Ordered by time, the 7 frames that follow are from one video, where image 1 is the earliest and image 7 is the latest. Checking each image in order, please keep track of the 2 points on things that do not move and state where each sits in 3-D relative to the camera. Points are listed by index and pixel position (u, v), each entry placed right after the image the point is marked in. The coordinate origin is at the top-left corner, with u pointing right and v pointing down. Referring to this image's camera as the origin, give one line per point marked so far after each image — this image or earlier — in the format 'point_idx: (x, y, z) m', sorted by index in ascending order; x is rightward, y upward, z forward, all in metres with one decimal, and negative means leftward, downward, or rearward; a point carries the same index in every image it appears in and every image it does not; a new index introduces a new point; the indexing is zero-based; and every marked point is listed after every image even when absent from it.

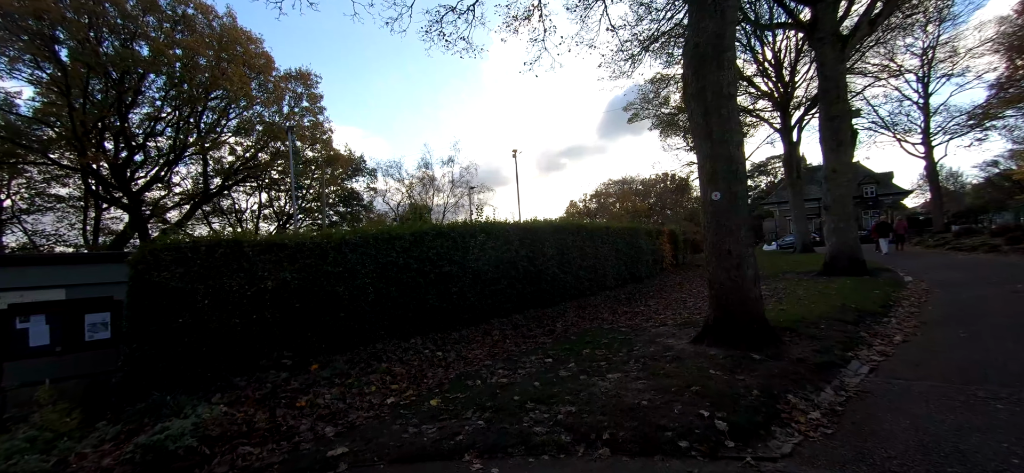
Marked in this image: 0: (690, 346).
0: (+2.5, -1.6, +5.7) m
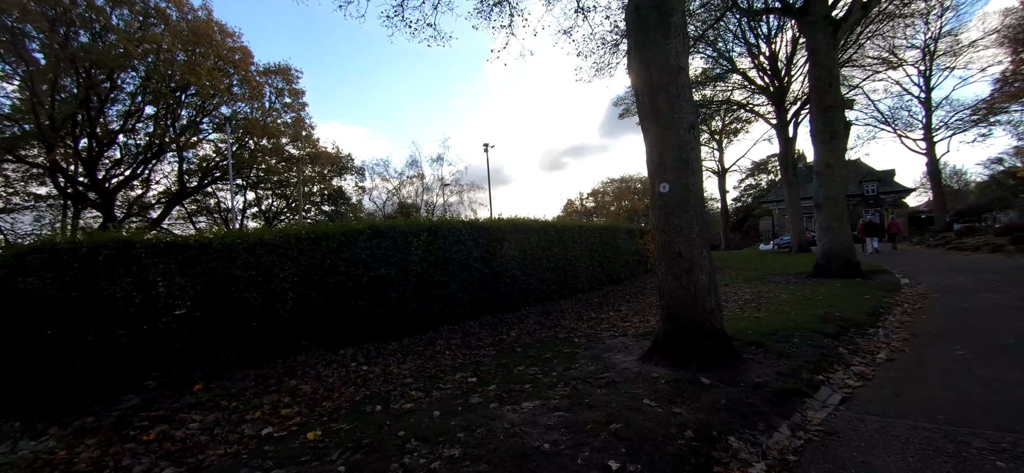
0: (+1.5, -1.6, +4.8) m
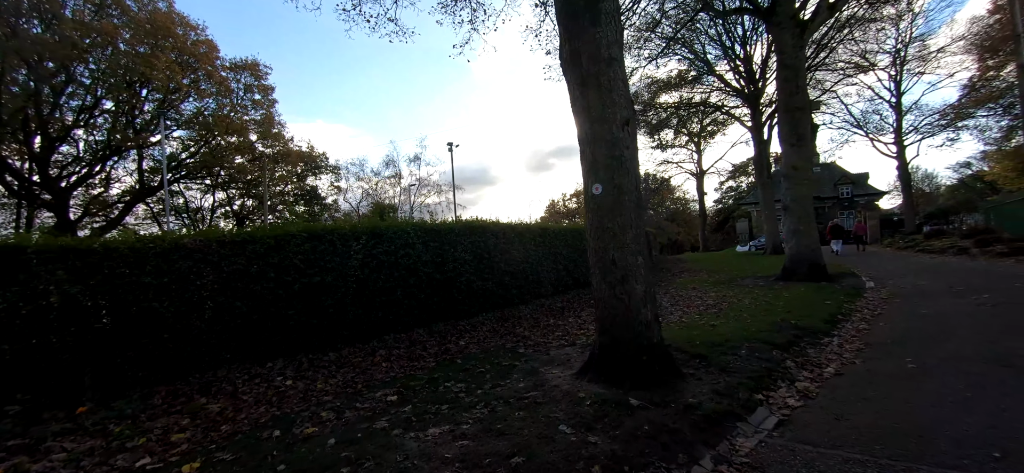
0: (+0.6, -1.6, +4.4) m
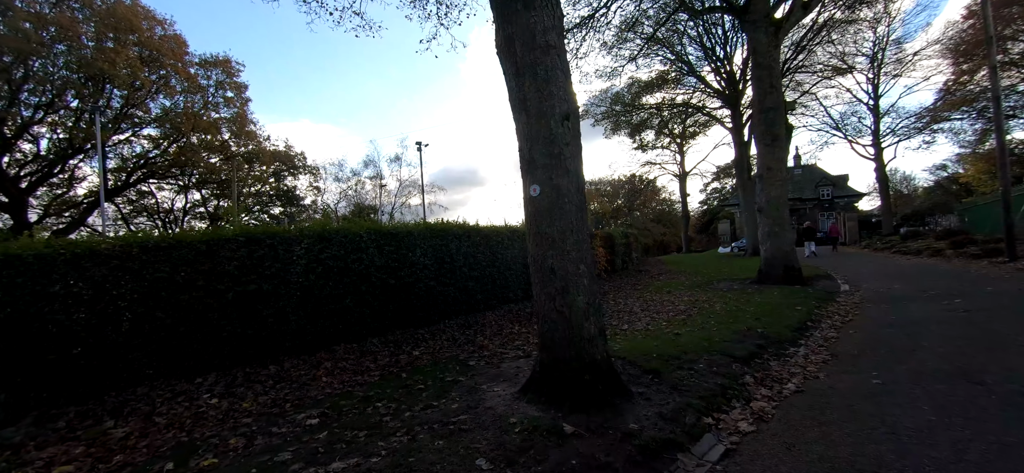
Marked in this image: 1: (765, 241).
0: (-0.1, -1.7, +4.0) m
1: (+7.8, -0.1, +12.3) m
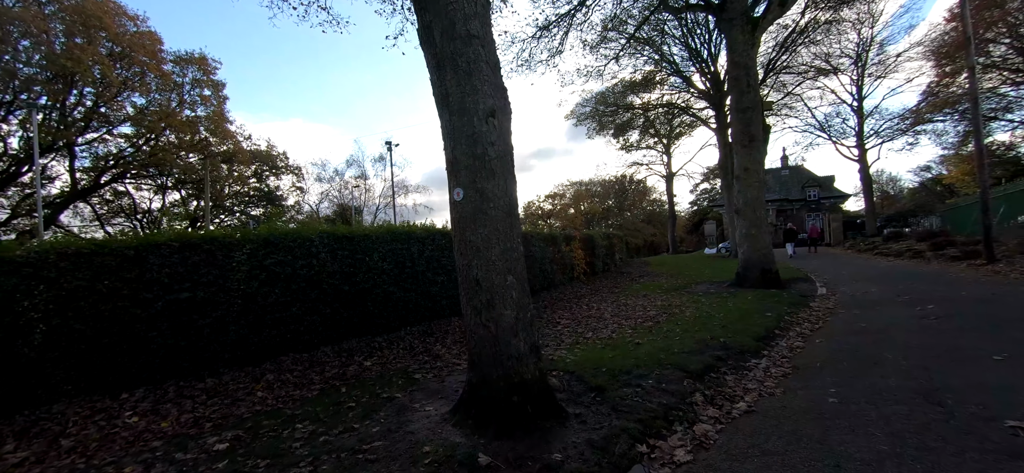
0: (-0.8, -1.7, +3.7) m
1: (+7.0, -0.2, +12.1) m
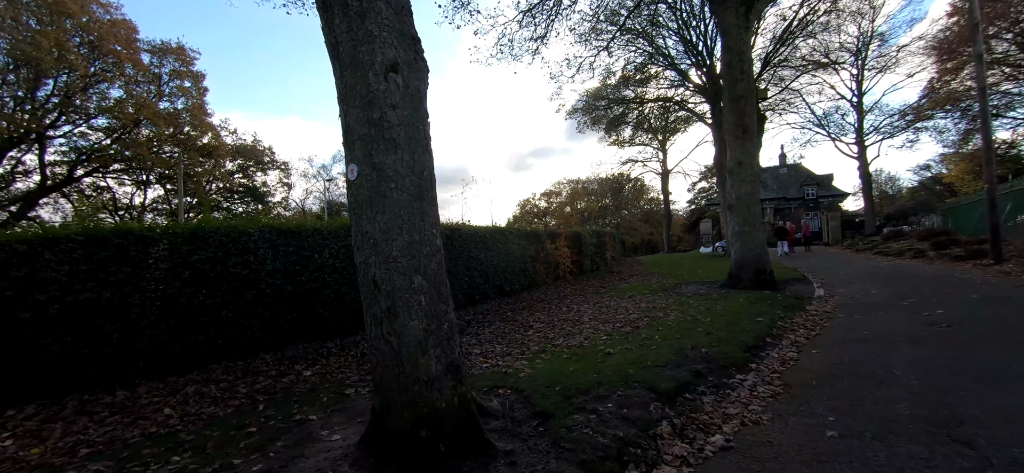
0: (-1.4, -1.7, +2.9) m
1: (+6.4, -0.1, +11.3) m
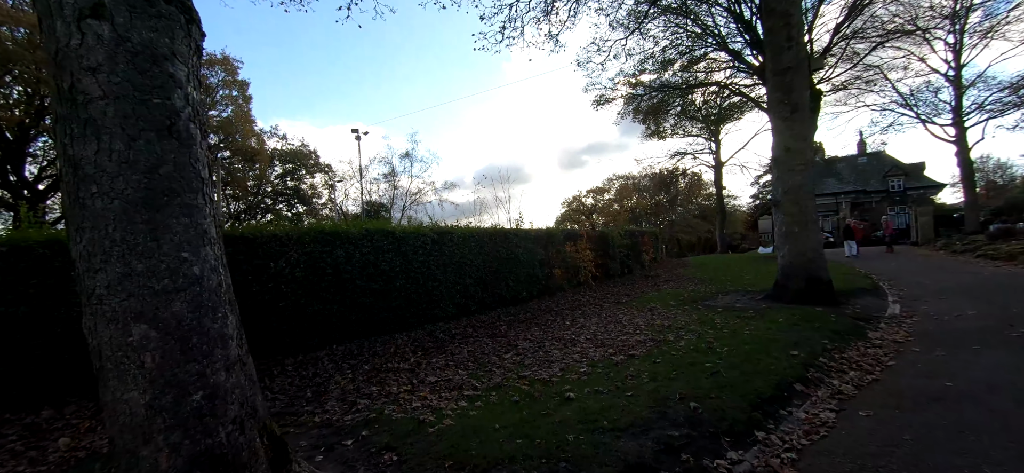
0: (-2.3, -1.8, +2.1) m
1: (+6.4, -0.2, +9.4) m
